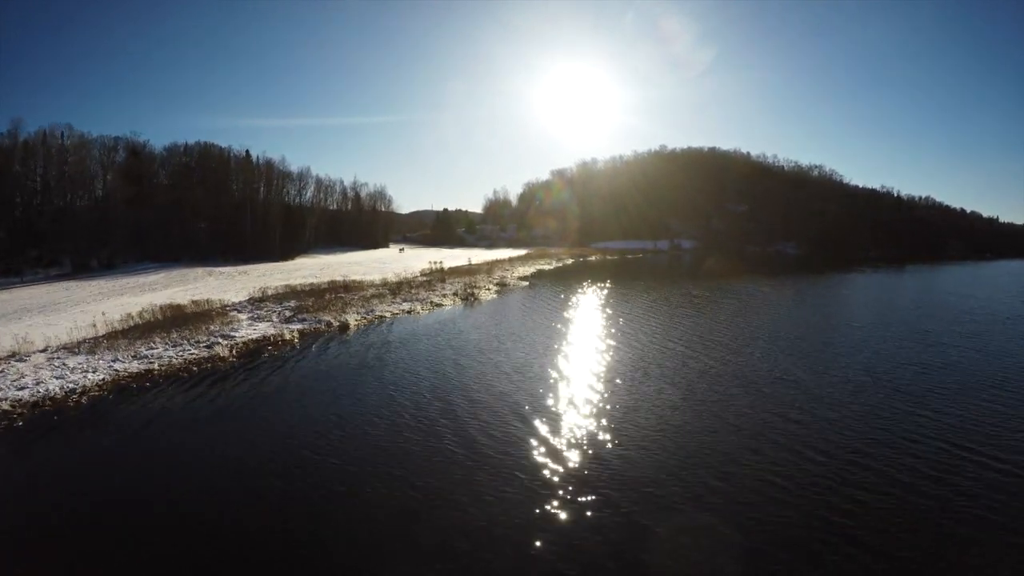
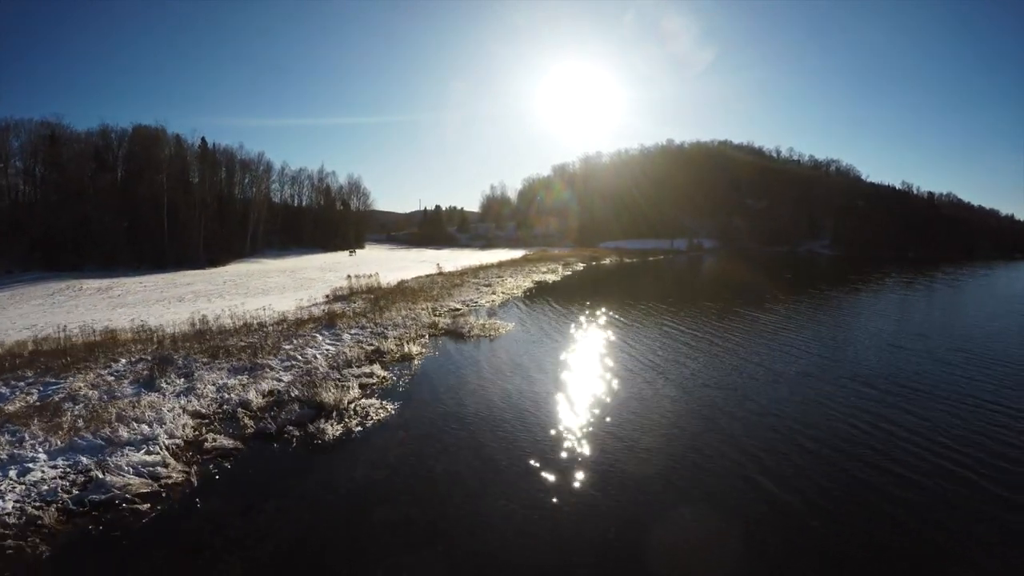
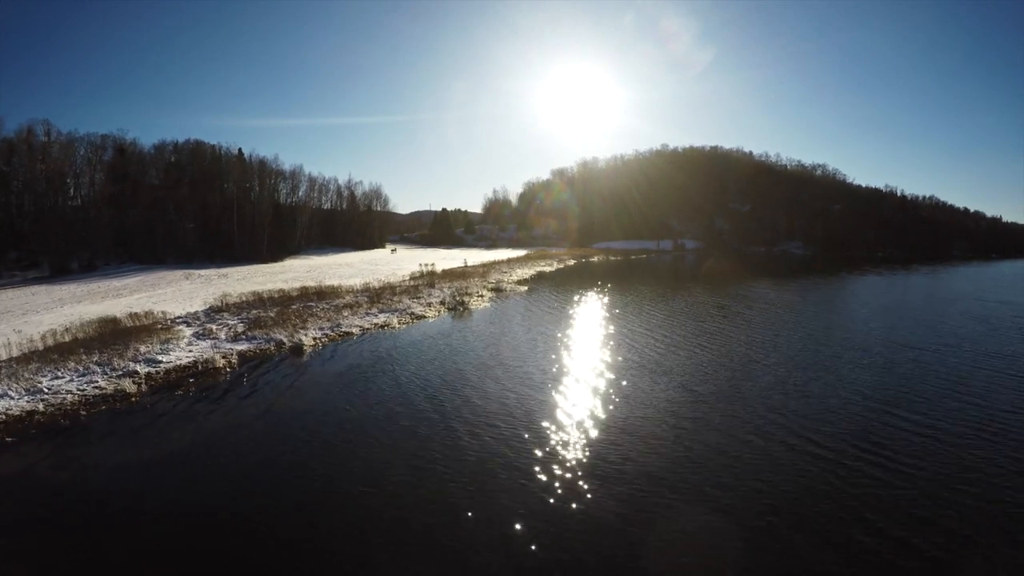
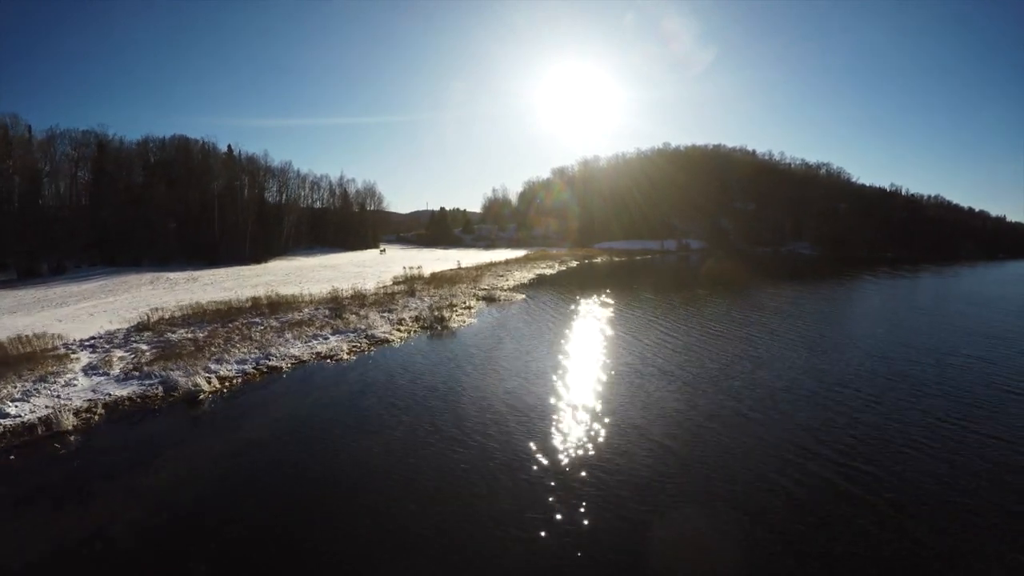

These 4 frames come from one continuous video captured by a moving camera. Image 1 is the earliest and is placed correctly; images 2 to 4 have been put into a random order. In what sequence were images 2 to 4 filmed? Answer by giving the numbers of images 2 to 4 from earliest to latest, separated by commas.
3, 4, 2
